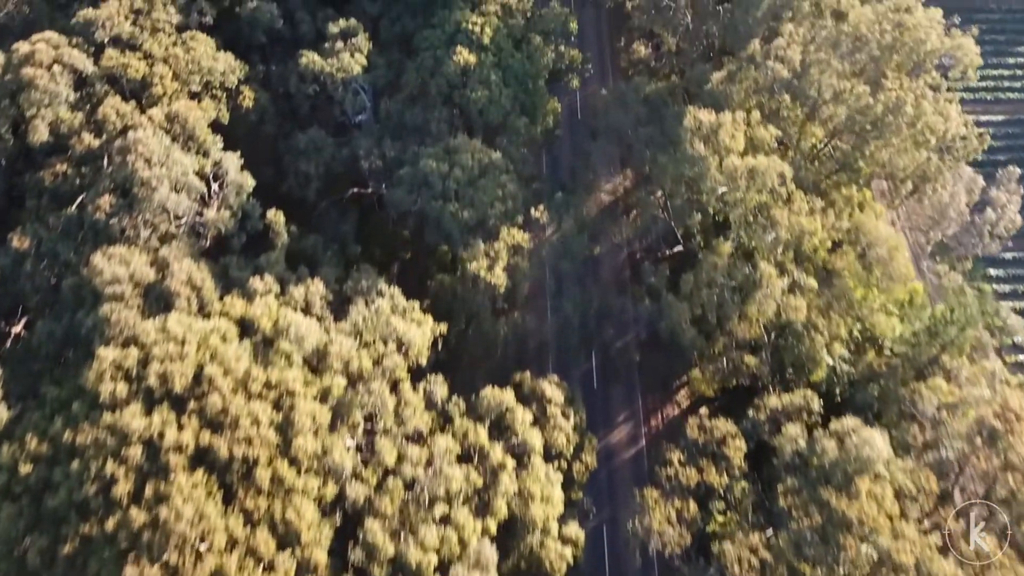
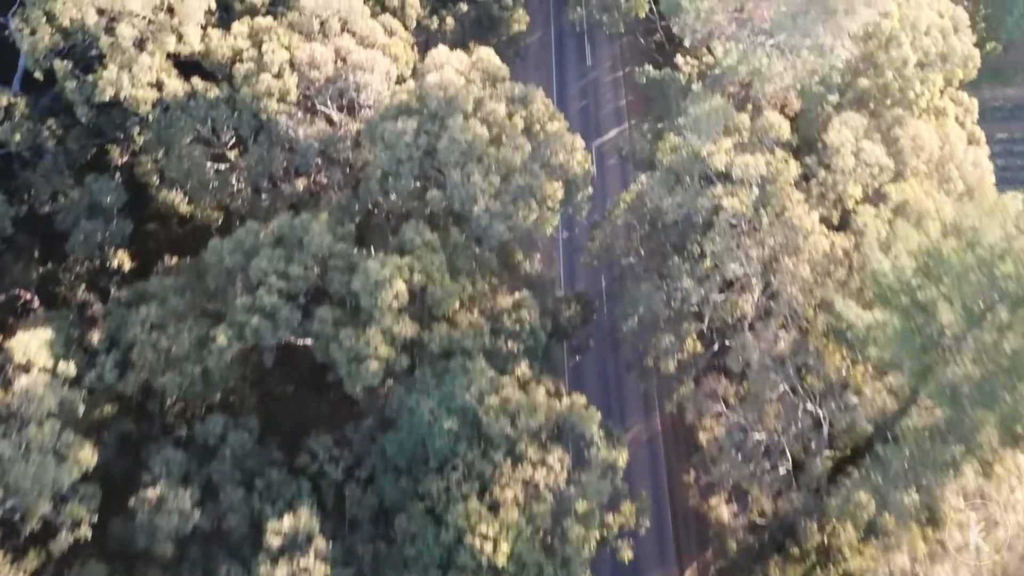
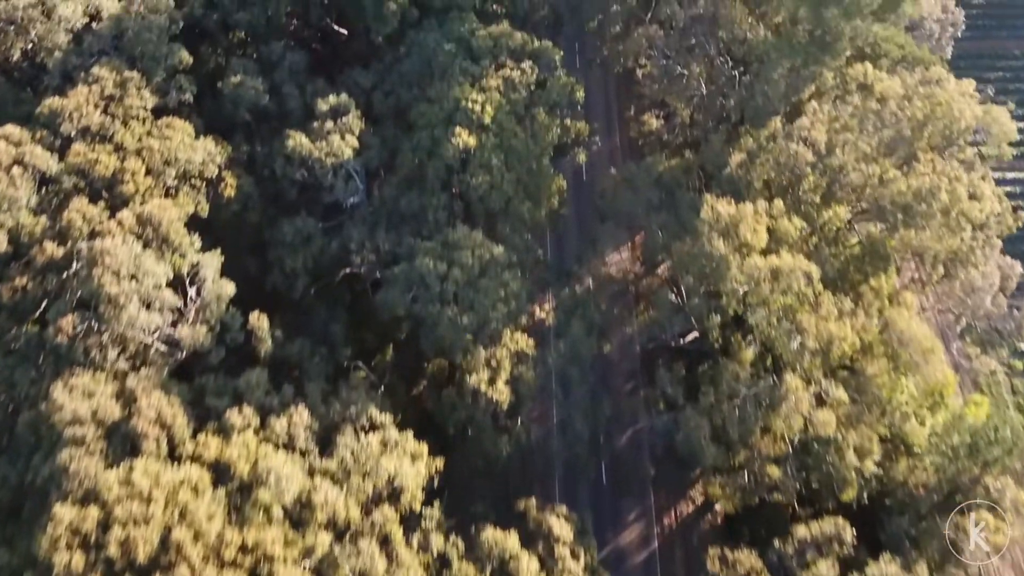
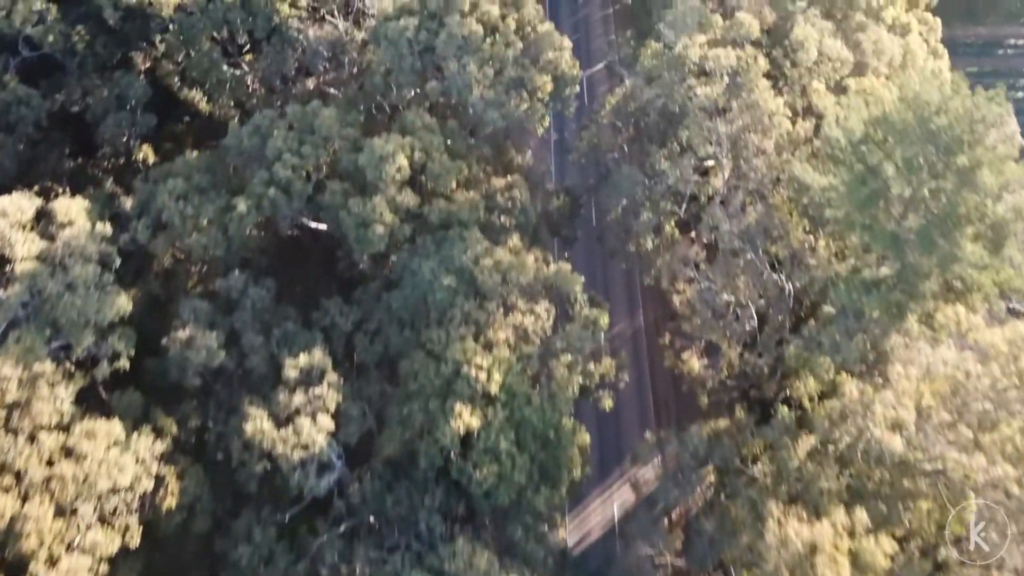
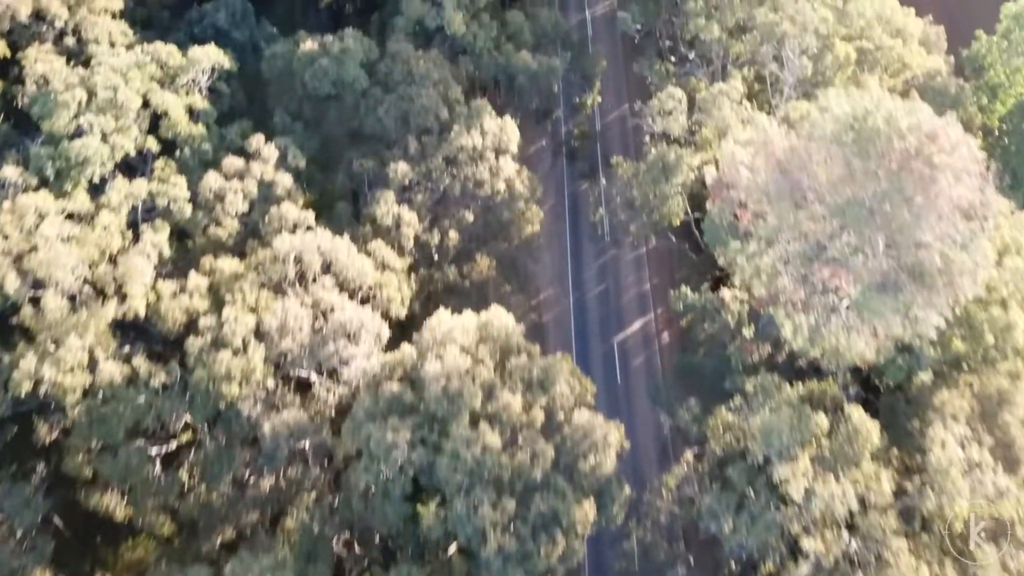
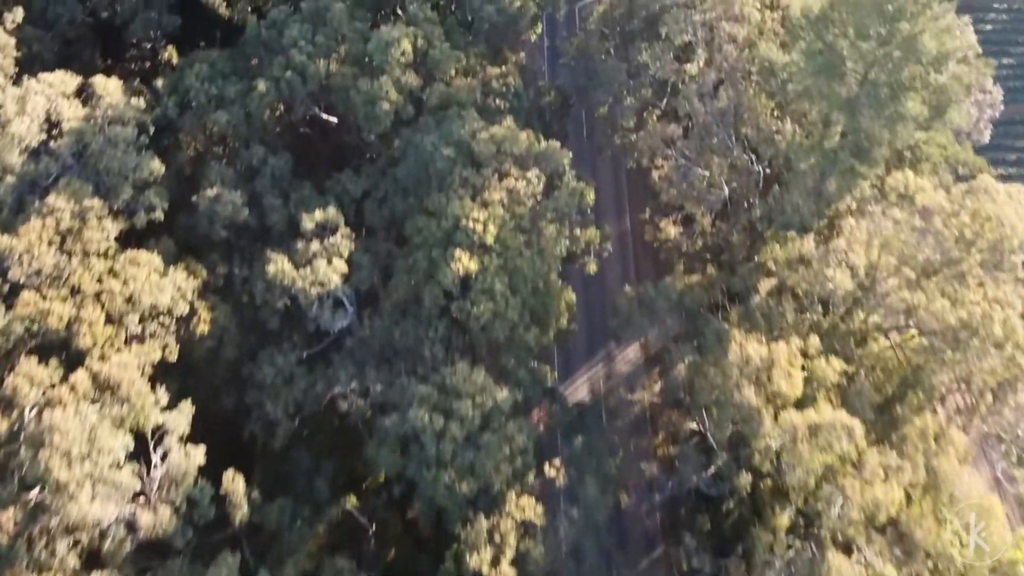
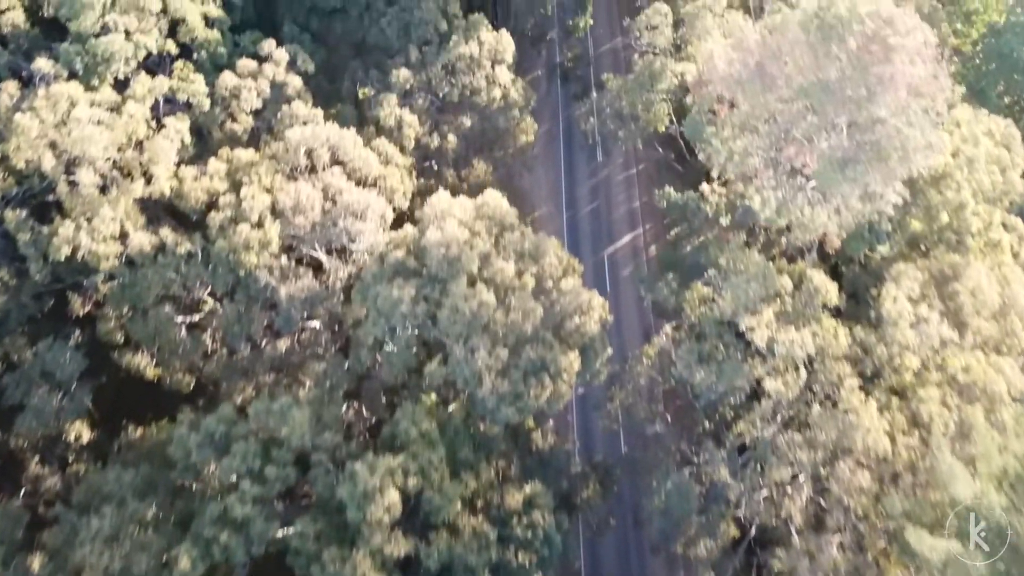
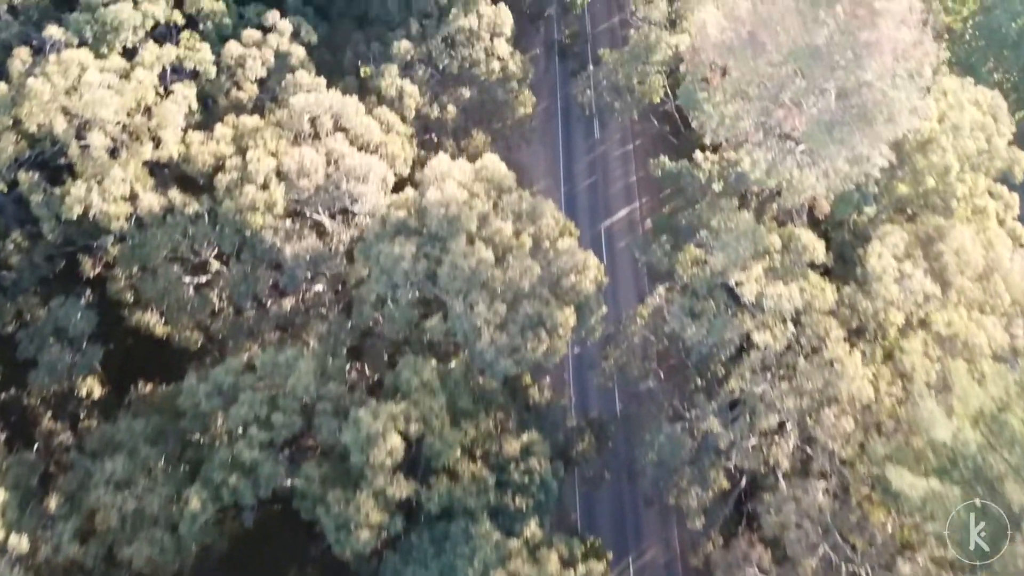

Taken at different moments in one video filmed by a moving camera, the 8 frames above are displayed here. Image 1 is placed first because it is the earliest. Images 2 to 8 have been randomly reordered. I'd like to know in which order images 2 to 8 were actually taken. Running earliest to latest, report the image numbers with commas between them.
3, 6, 4, 2, 8, 7, 5
